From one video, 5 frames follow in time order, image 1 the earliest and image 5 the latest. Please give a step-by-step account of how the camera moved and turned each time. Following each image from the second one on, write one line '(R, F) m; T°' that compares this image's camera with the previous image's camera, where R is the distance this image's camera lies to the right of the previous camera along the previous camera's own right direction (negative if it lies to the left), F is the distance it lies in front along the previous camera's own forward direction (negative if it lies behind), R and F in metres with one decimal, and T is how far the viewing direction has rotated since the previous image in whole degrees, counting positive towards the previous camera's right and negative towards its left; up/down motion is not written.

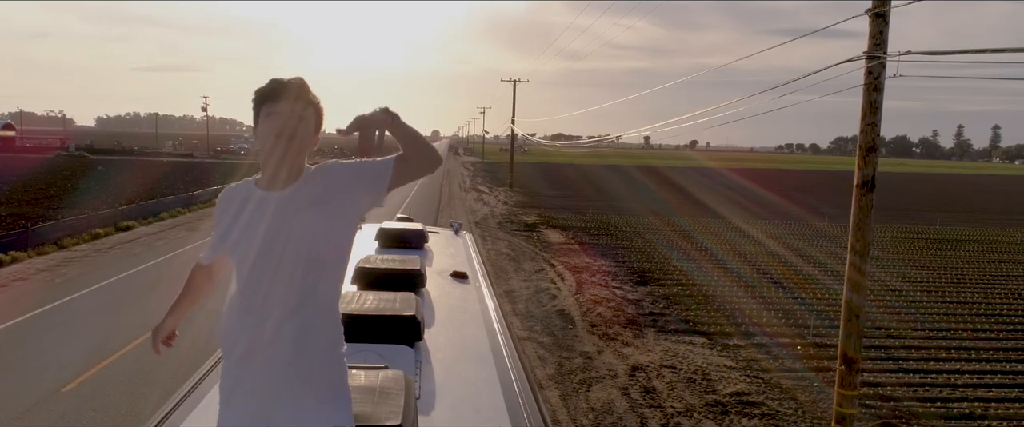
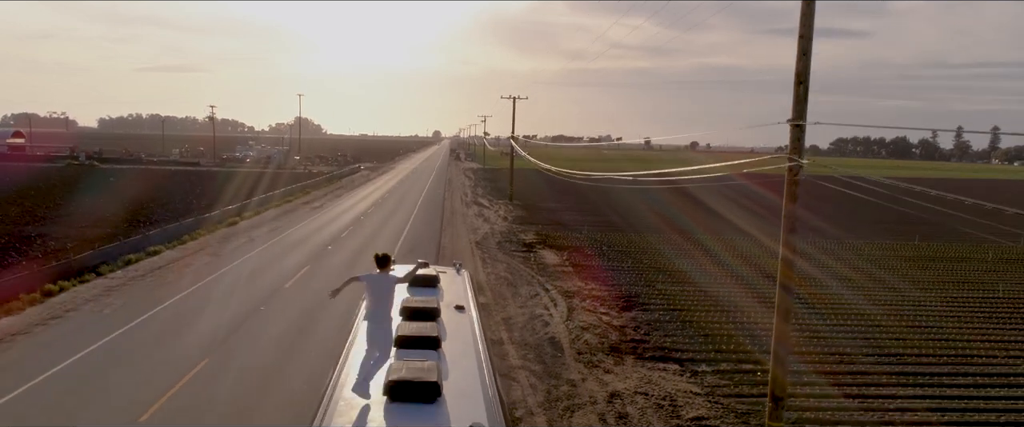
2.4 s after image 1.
(+0.1, -1.0) m; 0°
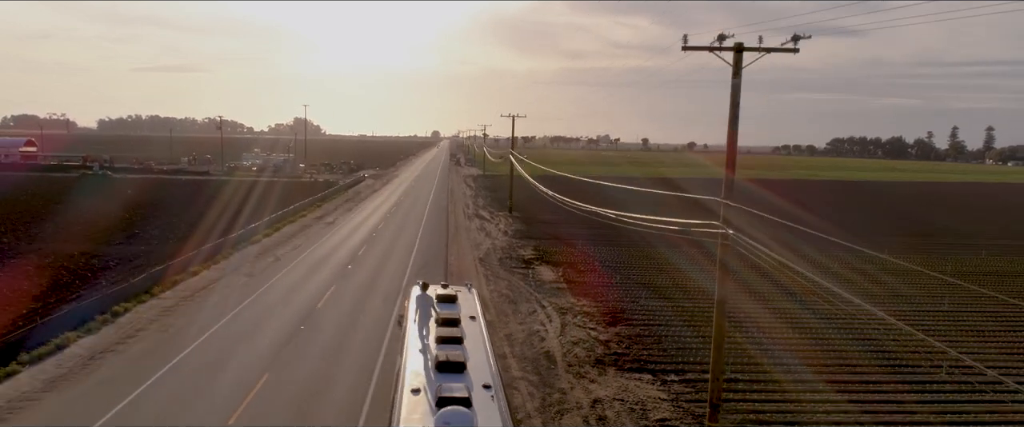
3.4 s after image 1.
(0.0, -1.6) m; 0°
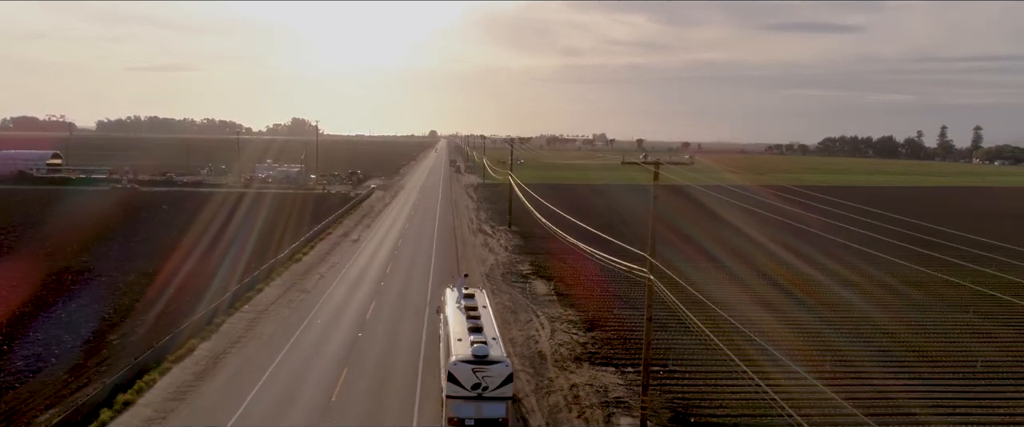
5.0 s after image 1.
(-0.1, -3.8) m; 0°
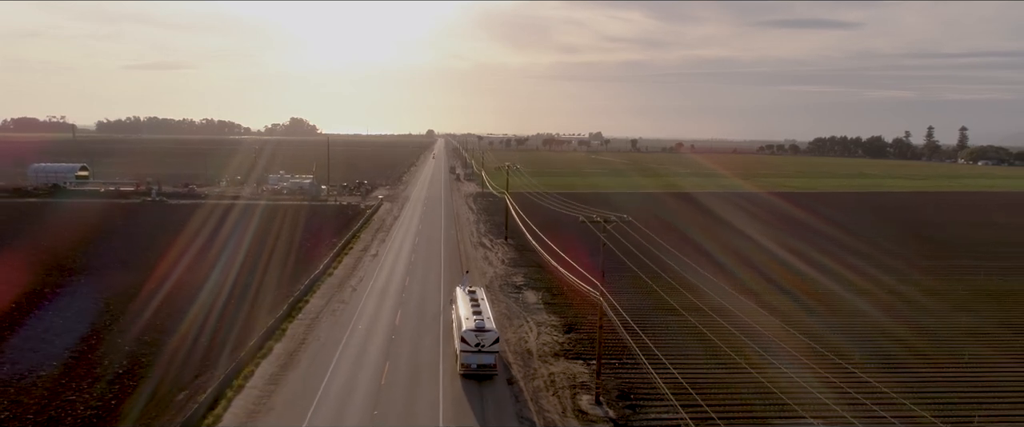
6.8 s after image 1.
(+0.1, -4.7) m; 0°
